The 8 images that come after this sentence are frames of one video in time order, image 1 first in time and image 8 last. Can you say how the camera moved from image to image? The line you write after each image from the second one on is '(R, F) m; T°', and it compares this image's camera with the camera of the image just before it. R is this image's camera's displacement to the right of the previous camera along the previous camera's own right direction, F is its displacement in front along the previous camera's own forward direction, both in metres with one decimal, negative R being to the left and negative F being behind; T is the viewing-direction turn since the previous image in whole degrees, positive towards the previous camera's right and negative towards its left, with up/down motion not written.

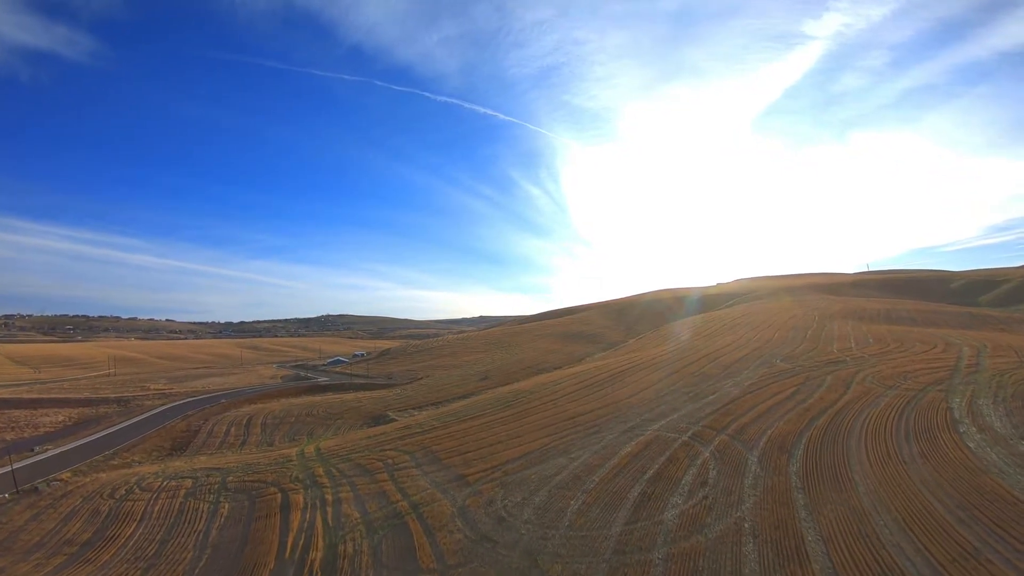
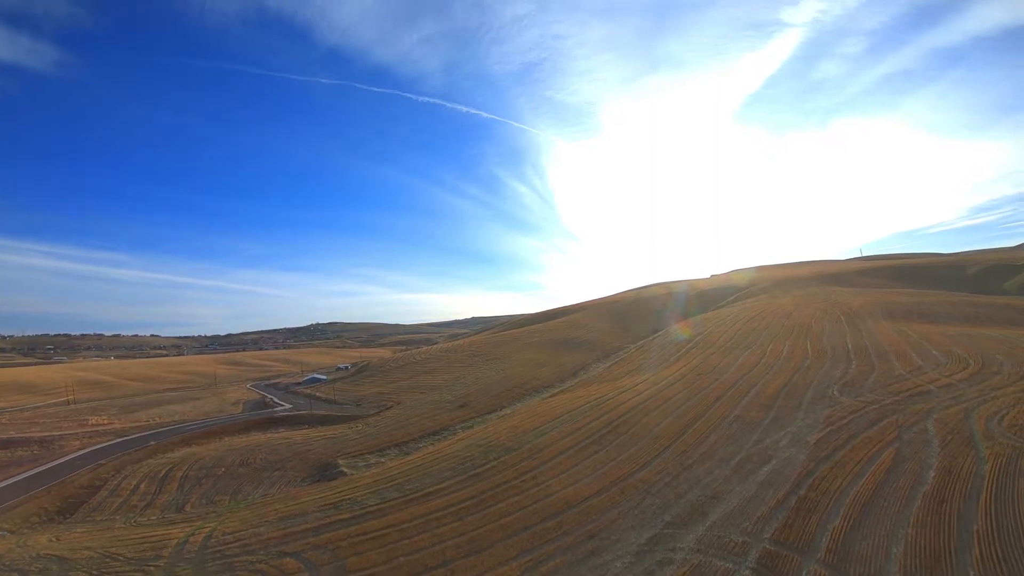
(+0.9, +5.8) m; +1°
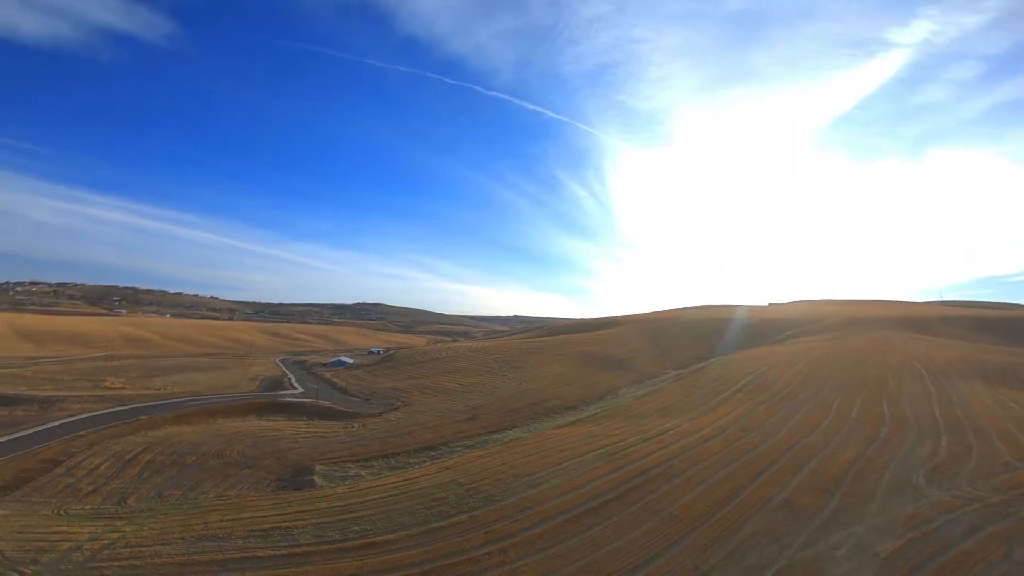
(+1.0, +3.4) m; -5°
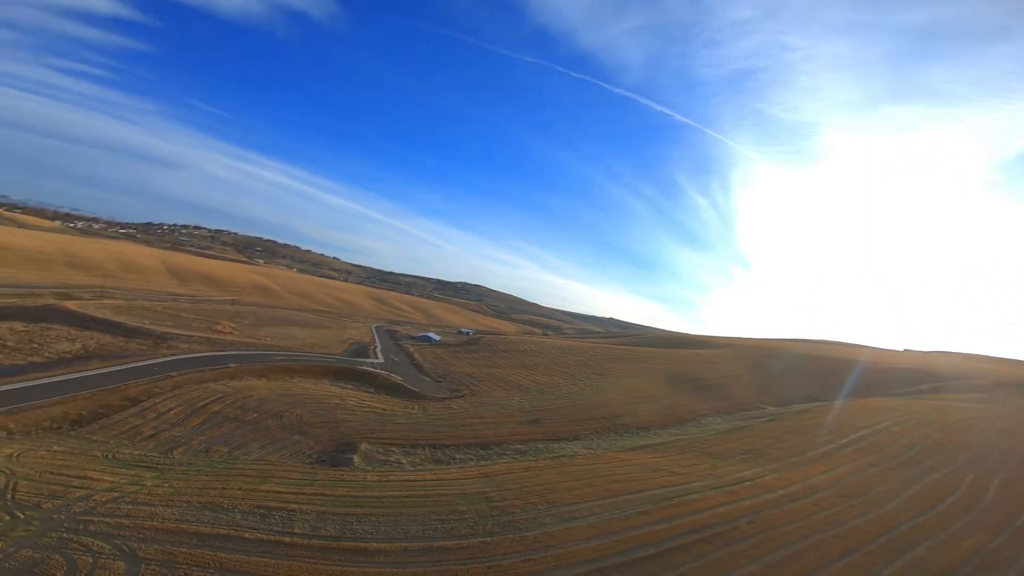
(+0.9, +1.8) m; -10°
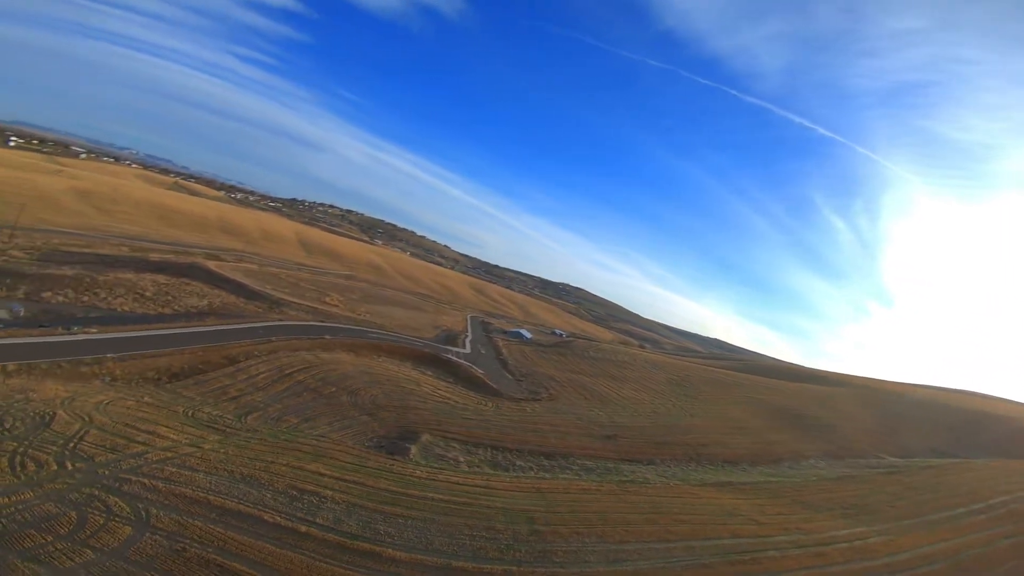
(+0.7, +1.2) m; -10°
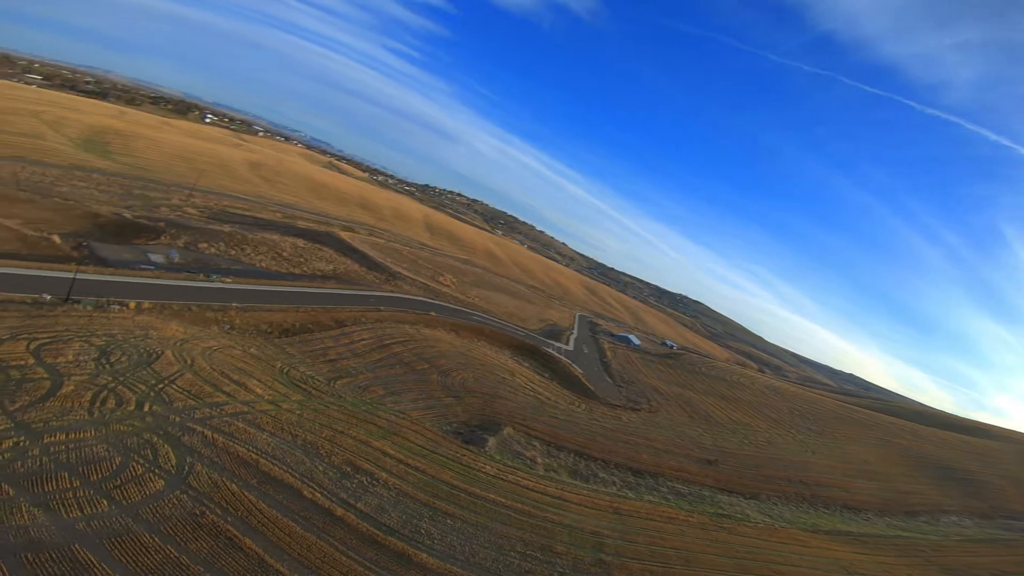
(+0.4, +1.4) m; -11°
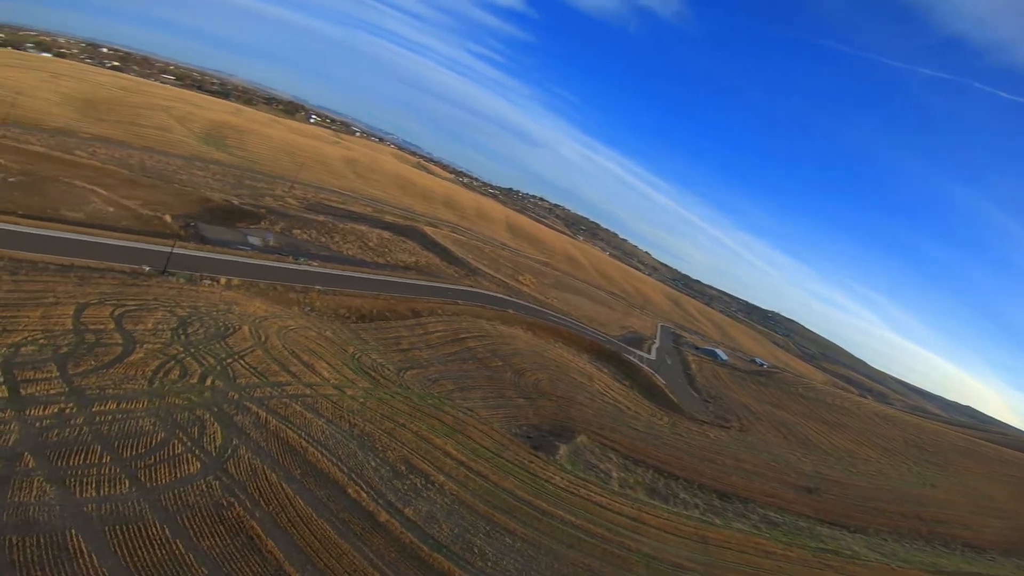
(0.0, +1.3) m; -8°
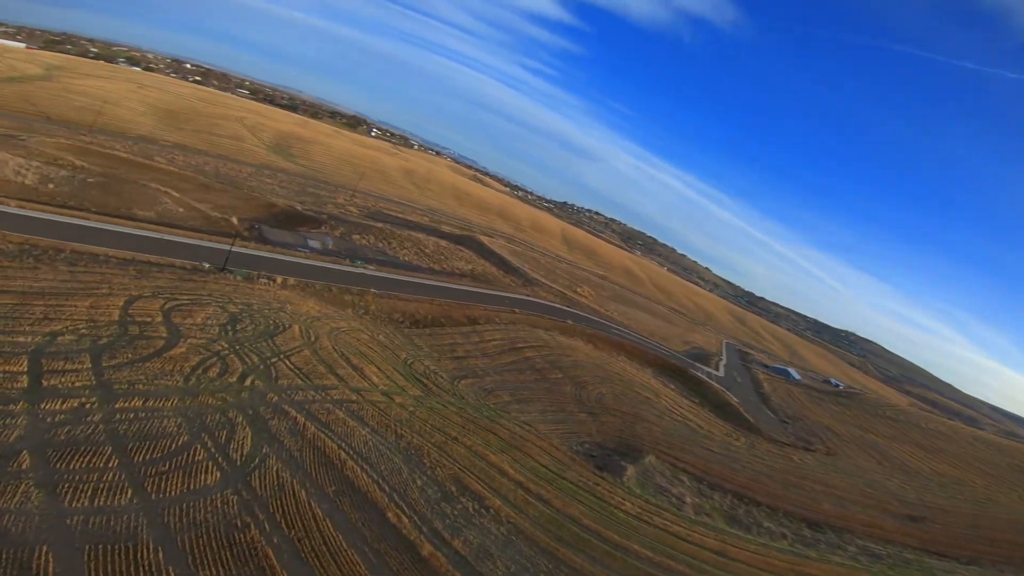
(-0.2, +1.2) m; -5°
